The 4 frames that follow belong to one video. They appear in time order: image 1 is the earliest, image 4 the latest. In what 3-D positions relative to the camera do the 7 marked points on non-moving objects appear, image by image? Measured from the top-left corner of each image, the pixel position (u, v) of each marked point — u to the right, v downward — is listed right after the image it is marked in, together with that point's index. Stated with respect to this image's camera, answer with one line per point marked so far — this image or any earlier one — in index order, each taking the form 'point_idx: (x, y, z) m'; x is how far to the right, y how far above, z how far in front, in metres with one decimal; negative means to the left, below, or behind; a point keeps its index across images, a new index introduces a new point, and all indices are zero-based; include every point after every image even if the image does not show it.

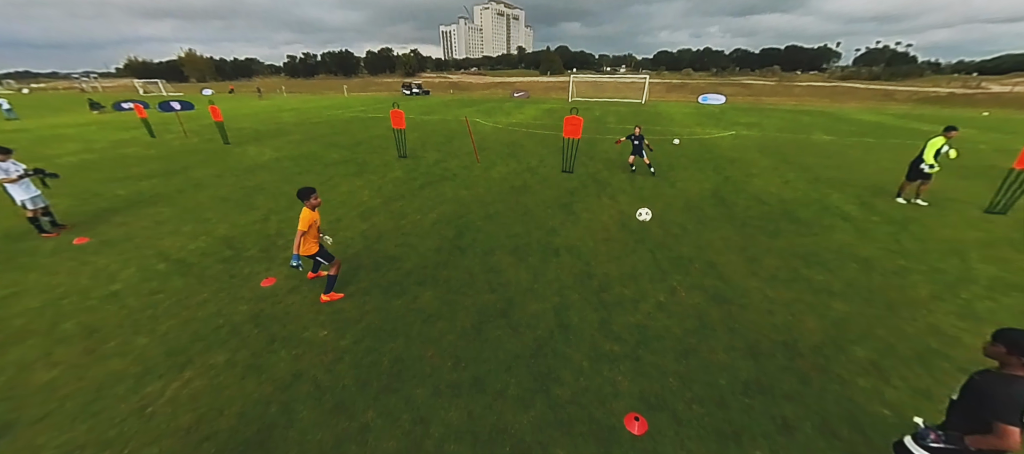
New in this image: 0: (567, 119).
0: (+2.2, +4.1, +11.7) m
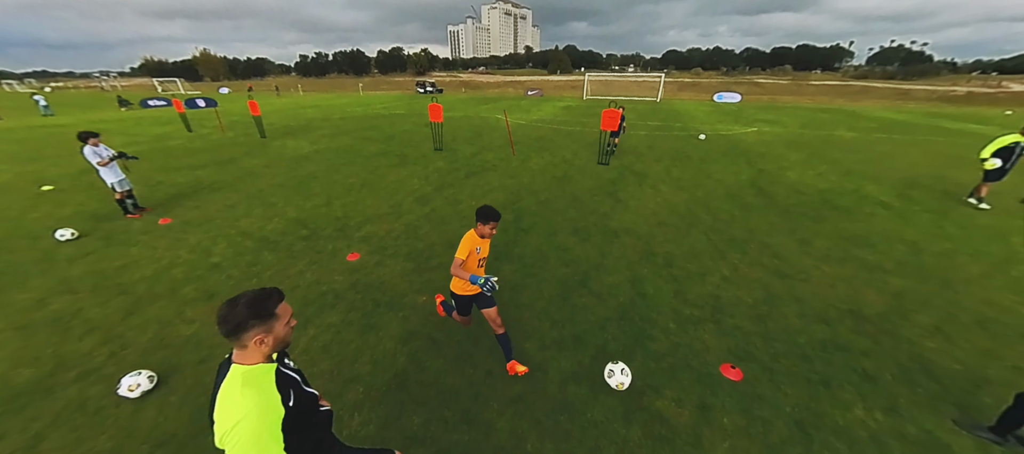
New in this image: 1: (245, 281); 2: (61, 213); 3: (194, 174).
0: (+3.7, +4.5, +12.0) m
1: (-4.9, -1.0, +5.7) m
2: (-12.6, +0.4, +8.6) m
3: (-12.3, +2.1, +12.0) m
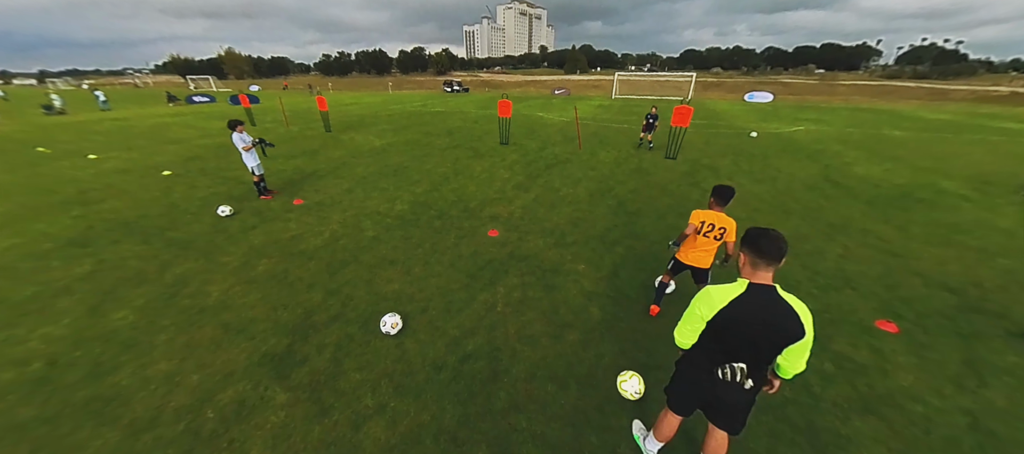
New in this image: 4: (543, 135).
0: (+6.7, +4.8, +12.6) m
1: (-2.1, -0.5, +6.5) m
2: (-9.8, +1.0, +9.6) m
3: (-9.3, +2.7, +12.9) m
4: (+1.8, +5.2, +17.6) m
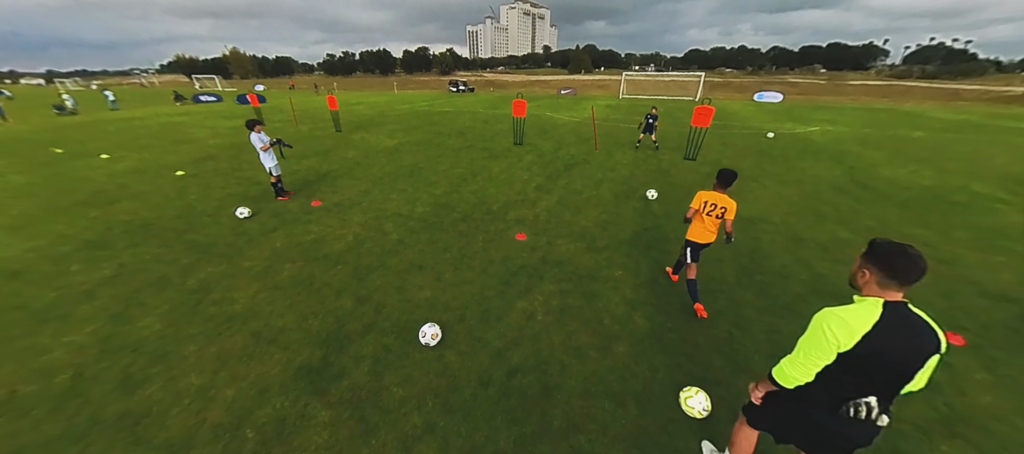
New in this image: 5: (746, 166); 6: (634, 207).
0: (+7.4, +4.7, +12.3) m
1: (-1.5, -0.6, +6.2) m
2: (-9.1, +1.0, +9.5) m
3: (-8.6, +2.6, +12.8) m
4: (+2.5, +5.1, +17.3) m
5: (+9.3, +2.5, +12.3) m
6: (+3.3, +0.6, +8.4) m
